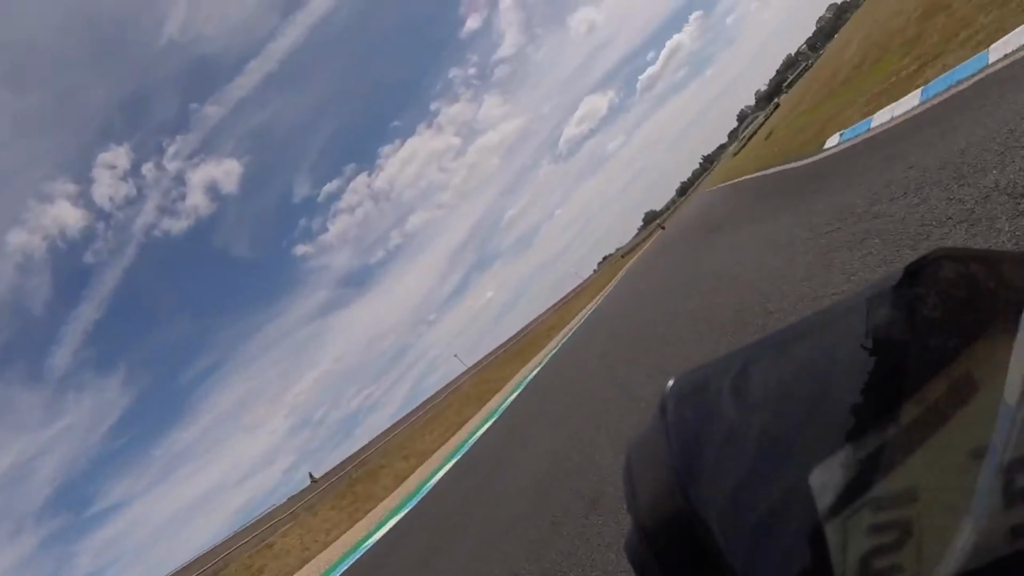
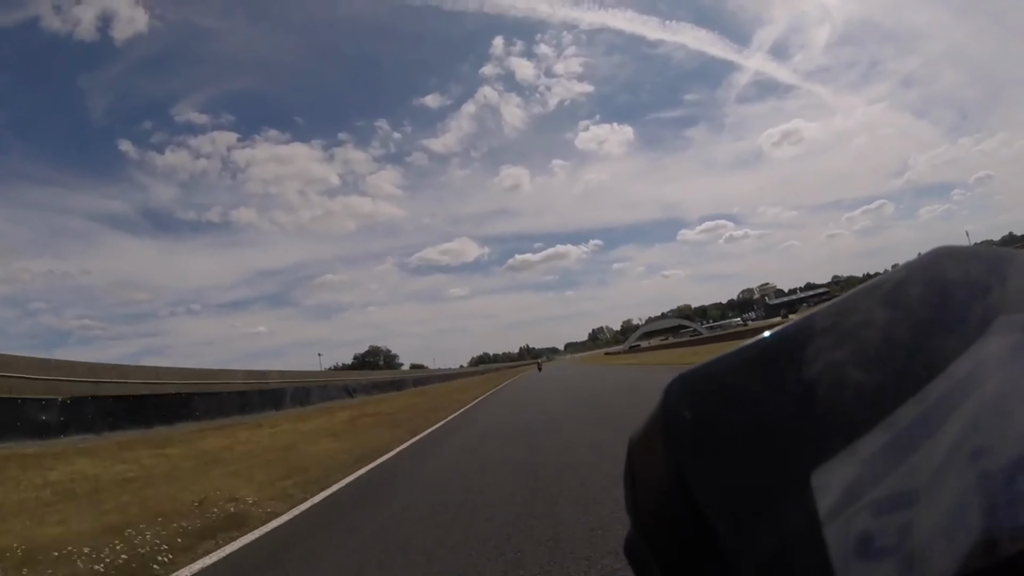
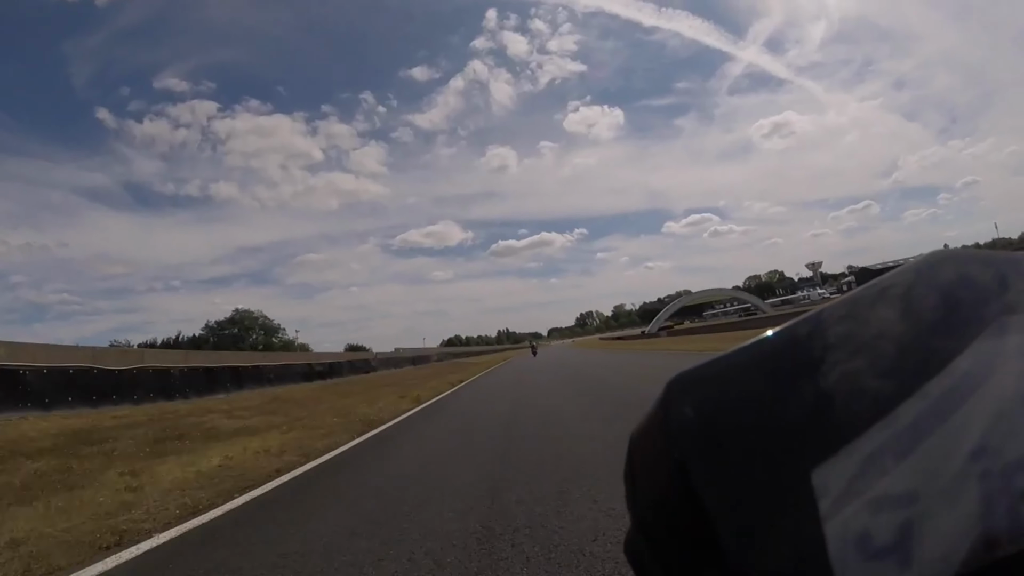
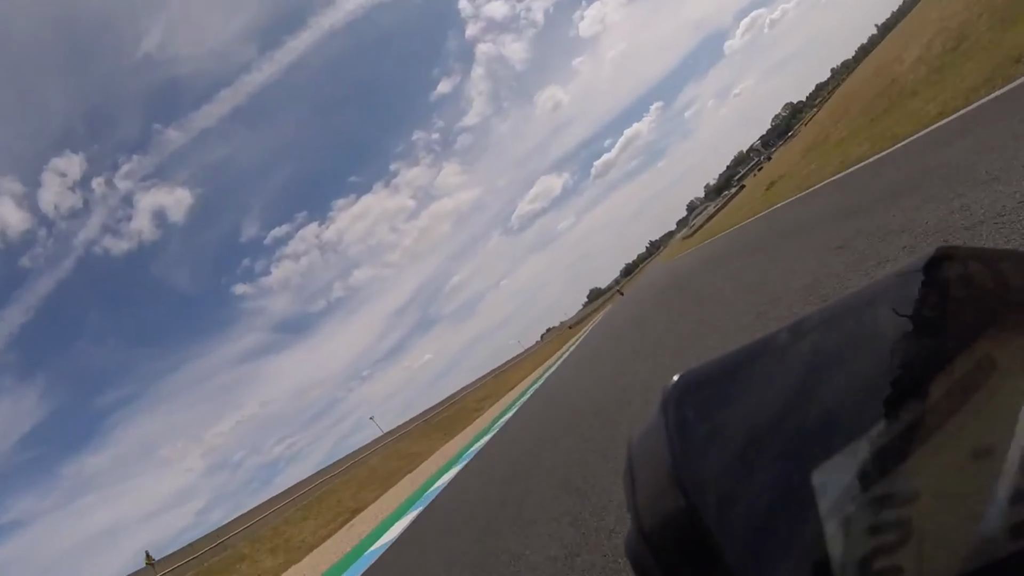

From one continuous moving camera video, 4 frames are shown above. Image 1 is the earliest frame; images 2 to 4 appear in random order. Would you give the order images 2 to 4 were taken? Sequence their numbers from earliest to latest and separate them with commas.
4, 2, 3
